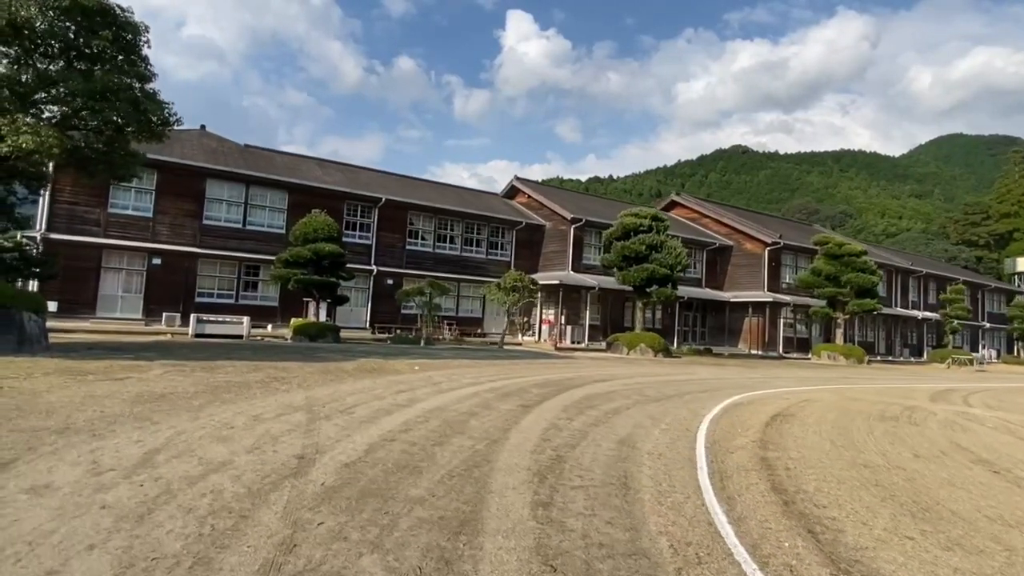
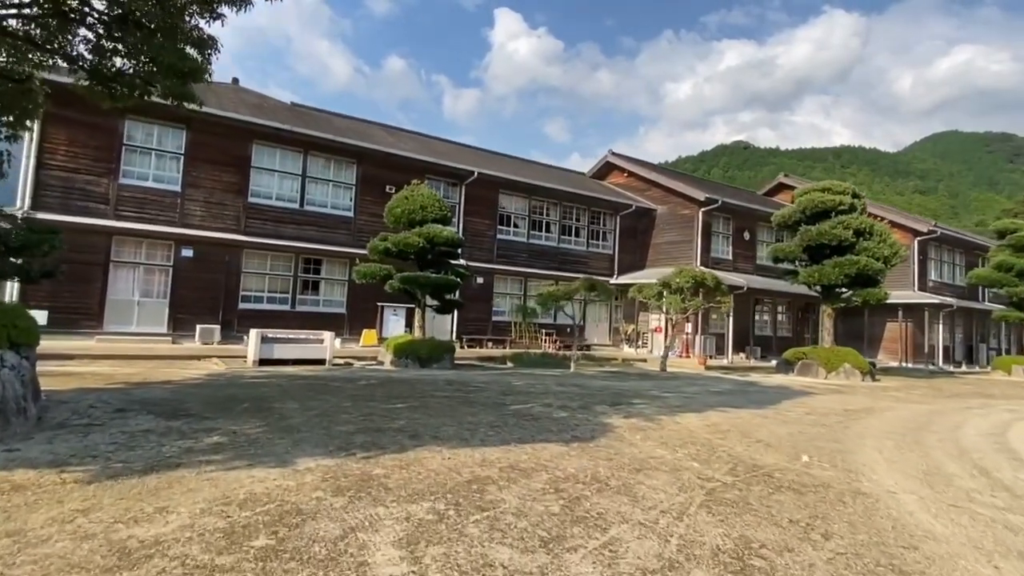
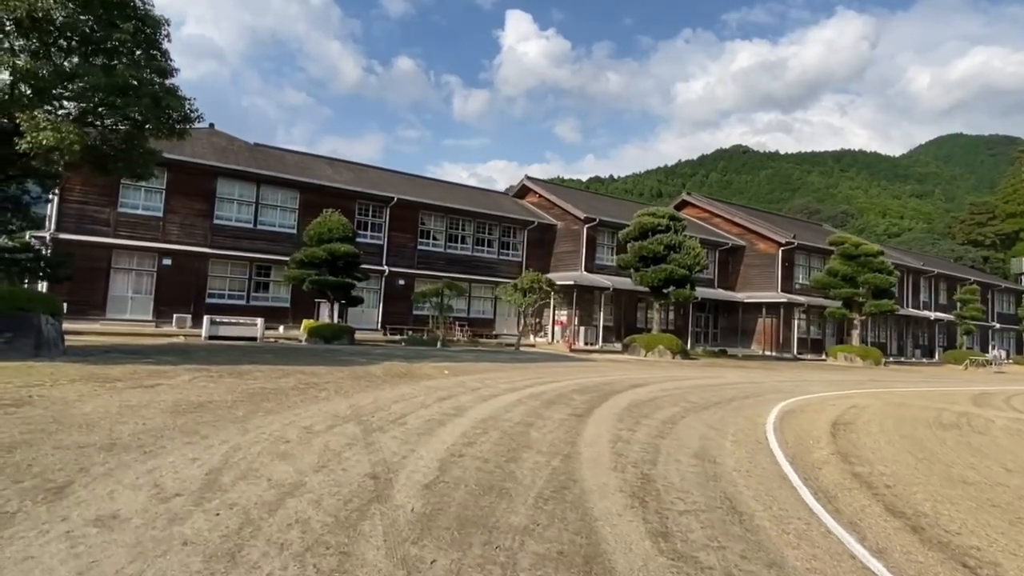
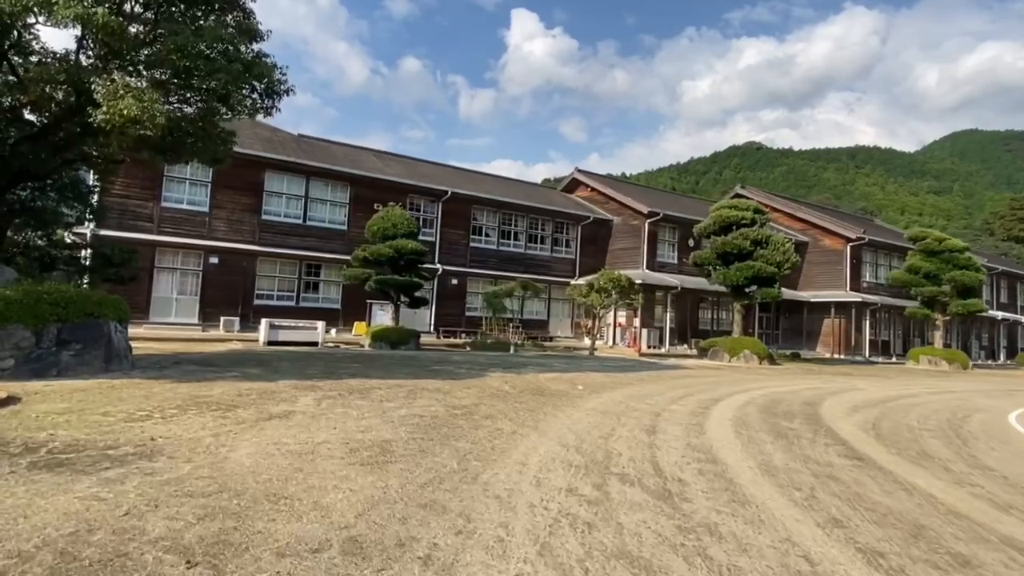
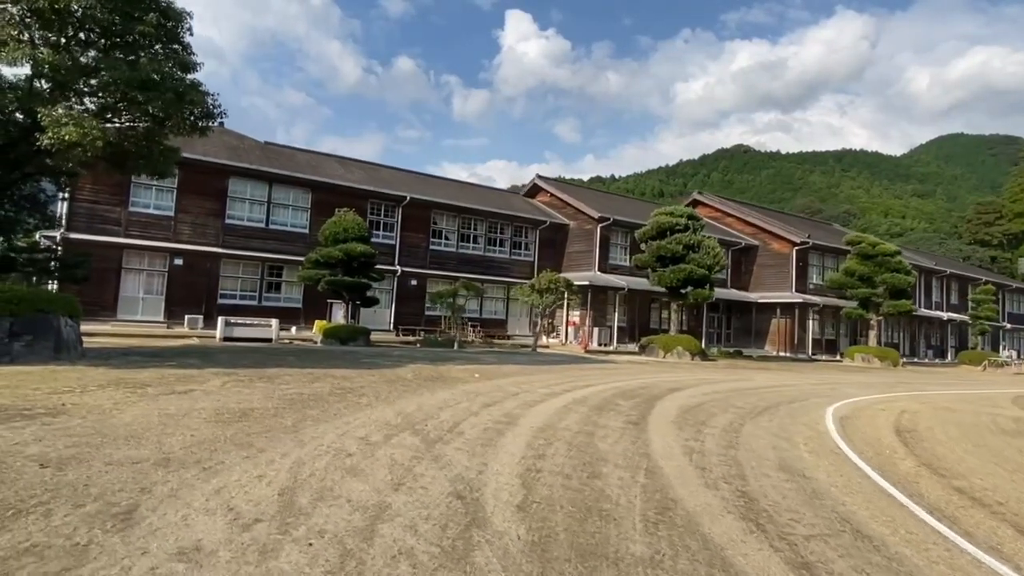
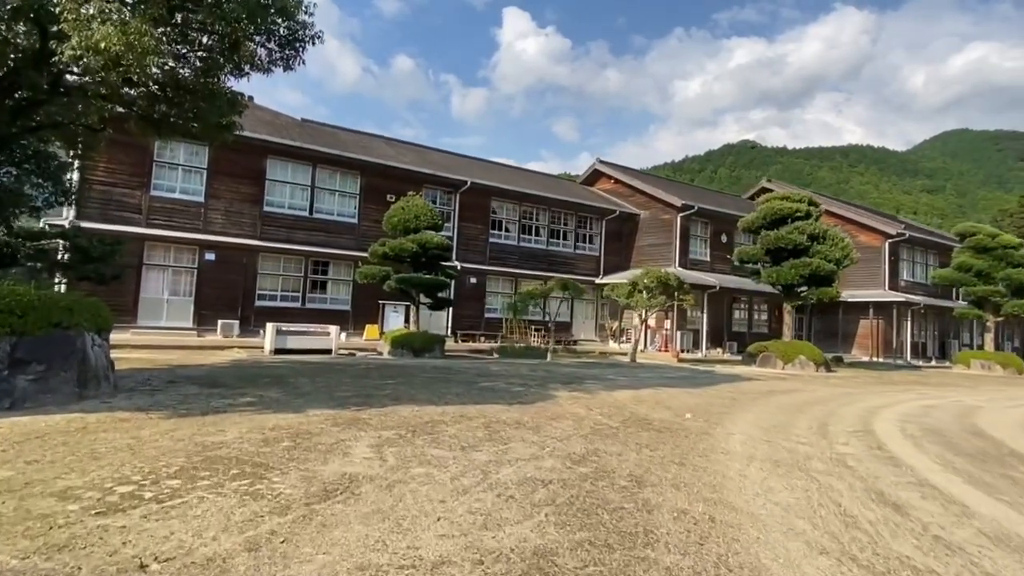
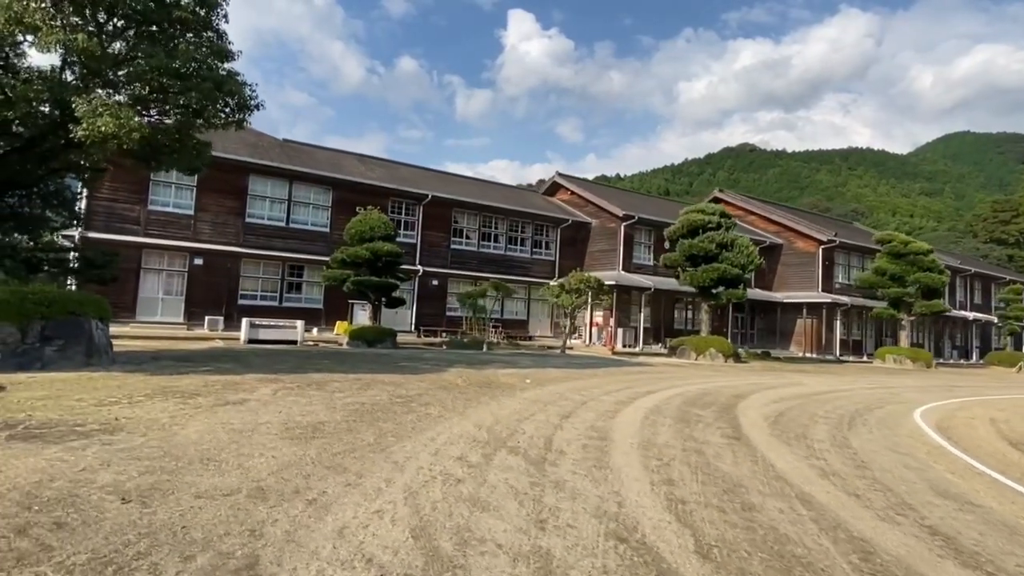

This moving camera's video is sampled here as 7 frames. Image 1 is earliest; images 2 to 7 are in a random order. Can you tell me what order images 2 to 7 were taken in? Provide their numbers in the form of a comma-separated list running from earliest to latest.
3, 5, 7, 4, 6, 2
